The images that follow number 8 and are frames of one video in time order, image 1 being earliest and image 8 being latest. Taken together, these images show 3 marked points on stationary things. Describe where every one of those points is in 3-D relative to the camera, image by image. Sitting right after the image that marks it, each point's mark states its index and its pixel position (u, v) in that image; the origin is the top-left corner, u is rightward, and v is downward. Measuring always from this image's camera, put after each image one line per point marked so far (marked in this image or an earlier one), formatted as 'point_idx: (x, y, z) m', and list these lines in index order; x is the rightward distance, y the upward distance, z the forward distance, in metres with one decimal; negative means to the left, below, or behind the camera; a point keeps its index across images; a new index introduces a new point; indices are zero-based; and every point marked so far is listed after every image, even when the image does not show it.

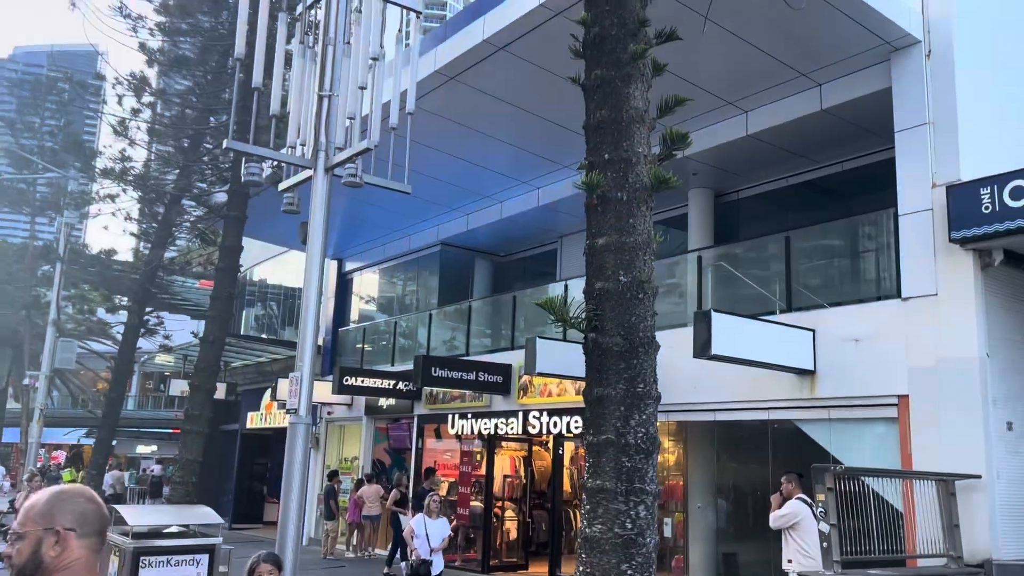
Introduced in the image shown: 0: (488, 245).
0: (-0.5, +0.9, +16.7) m
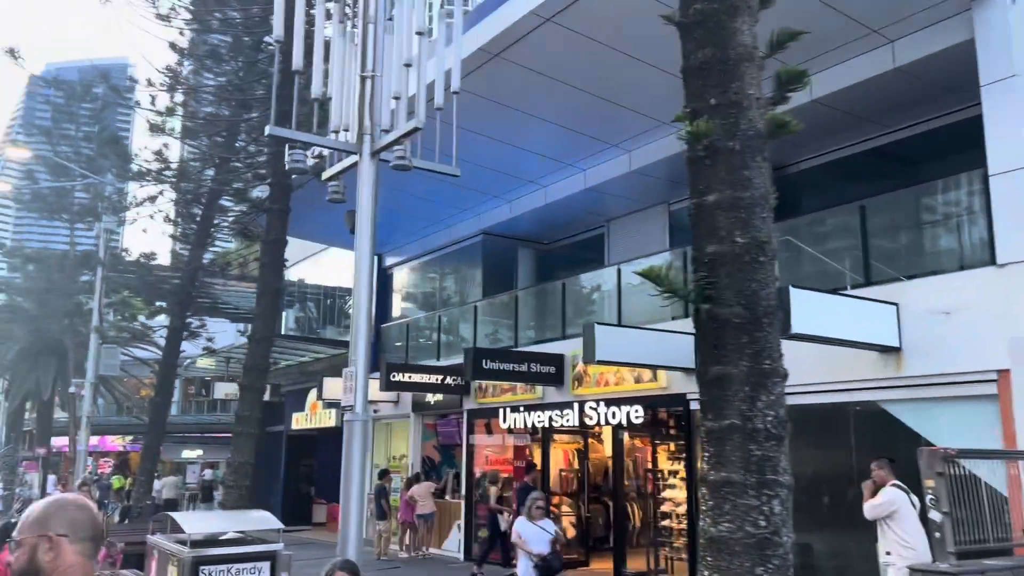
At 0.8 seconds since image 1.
0: (+0.4, +1.1, +16.2) m
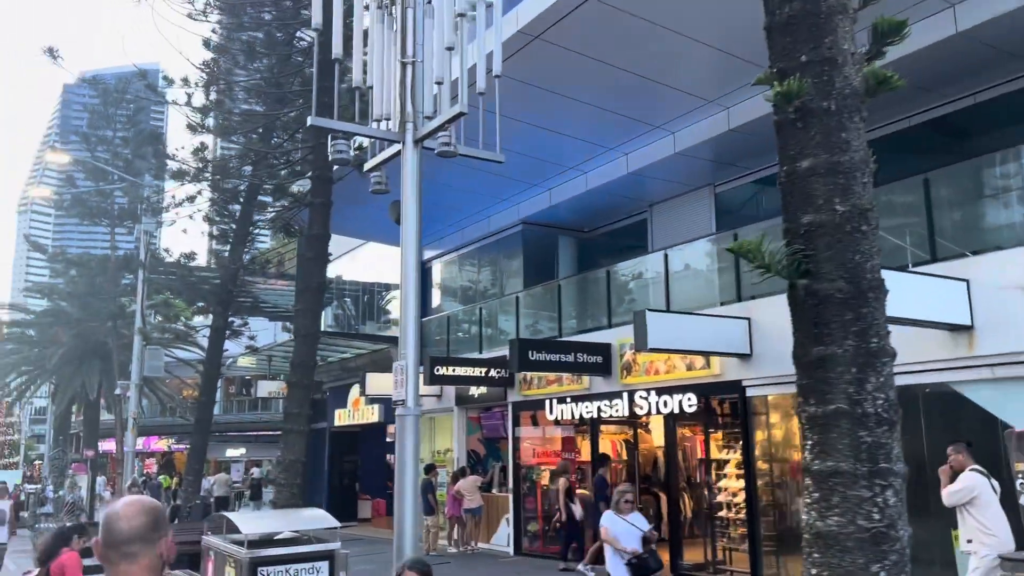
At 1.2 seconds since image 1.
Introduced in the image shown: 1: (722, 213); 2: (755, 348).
0: (+1.1, +1.3, +15.9) m
1: (+3.4, +1.2, +13.4) m
2: (+3.1, -0.8, +10.6) m
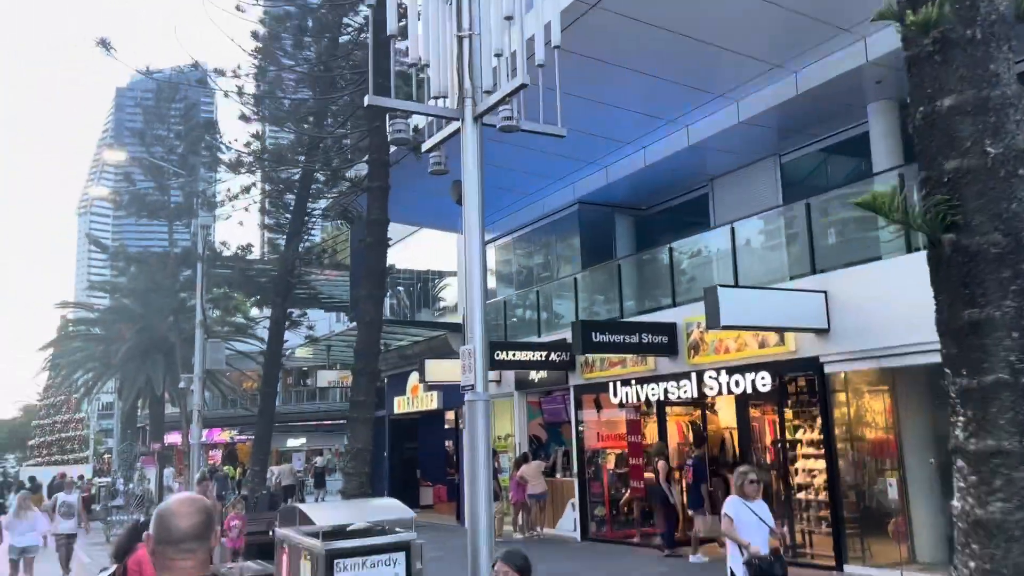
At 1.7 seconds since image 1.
0: (+2.2, +1.7, +15.5) m
1: (+4.3, +1.6, +12.8) m
2: (+3.9, -0.4, +10.1) m
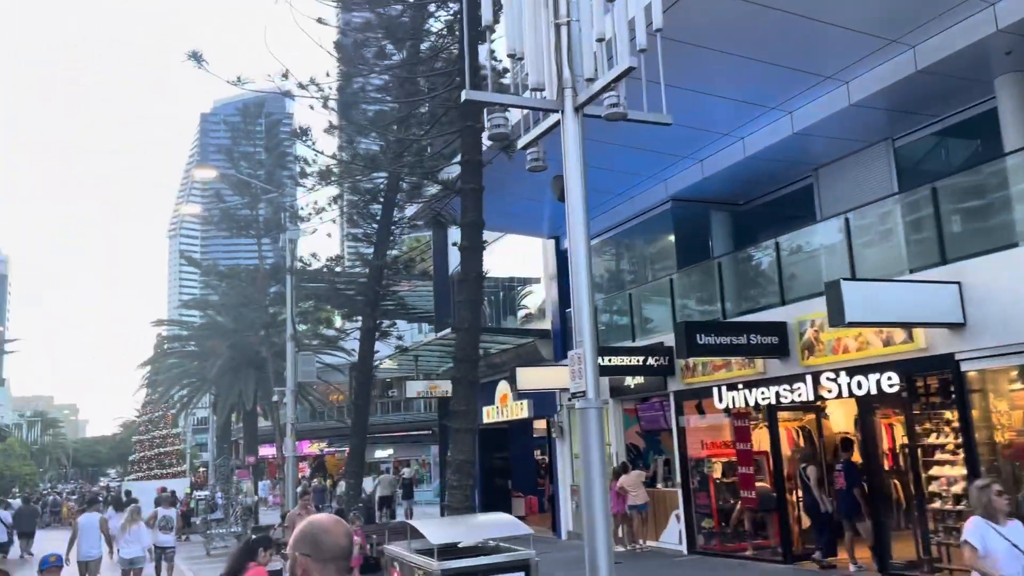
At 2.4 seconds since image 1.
0: (+3.8, +1.7, +14.8) m
1: (+5.6, +1.7, +11.9) m
2: (+5.1, -0.3, +9.3) m
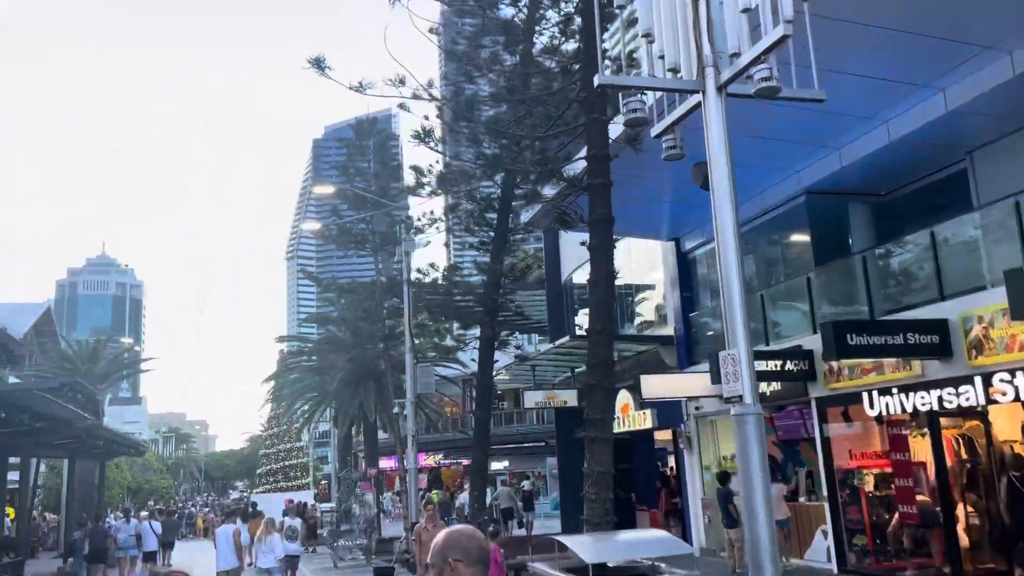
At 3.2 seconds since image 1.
0: (+5.9, +1.7, +13.7) m
1: (+7.3, +1.8, +10.7) m
2: (+6.5, -0.2, +8.0) m
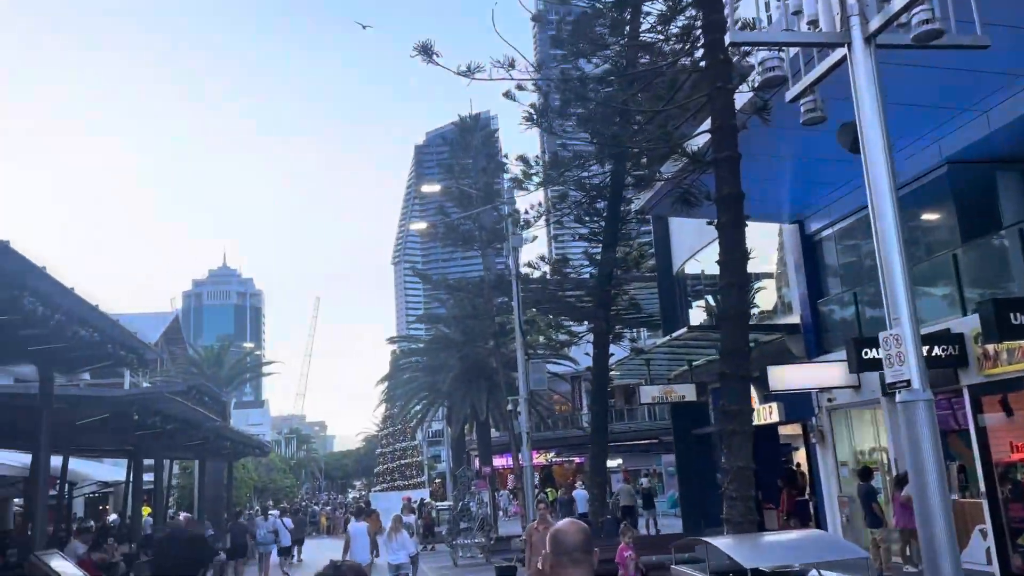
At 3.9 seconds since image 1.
0: (+7.6, +2.1, +12.5) m
1: (+8.6, +2.3, +9.2) m
2: (+7.6, +0.2, +6.7) m
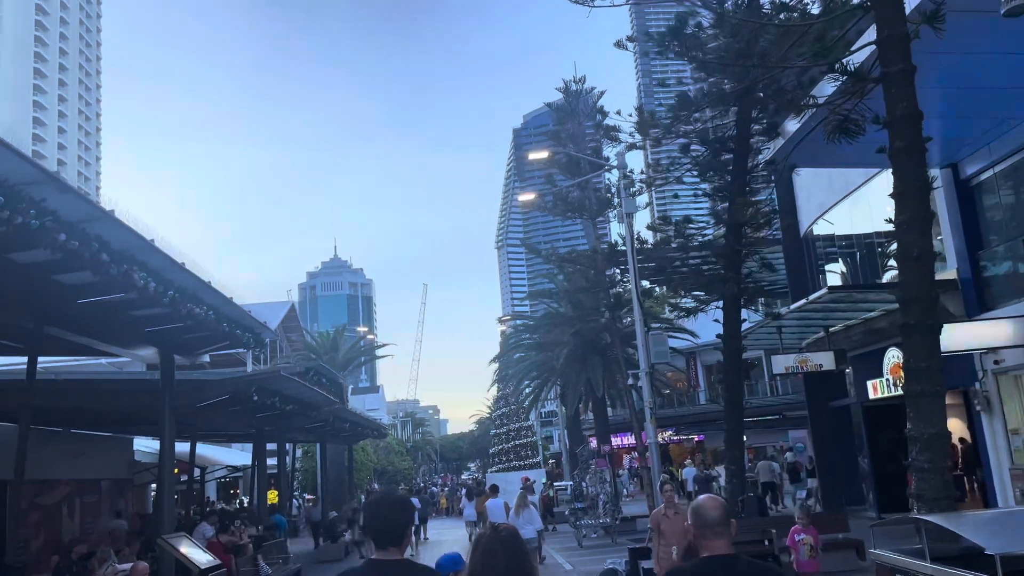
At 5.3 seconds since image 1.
0: (+9.2, +3.0, +10.5) m
1: (+9.8, +3.1, +7.2) m
2: (+8.5, +0.9, +4.9) m
